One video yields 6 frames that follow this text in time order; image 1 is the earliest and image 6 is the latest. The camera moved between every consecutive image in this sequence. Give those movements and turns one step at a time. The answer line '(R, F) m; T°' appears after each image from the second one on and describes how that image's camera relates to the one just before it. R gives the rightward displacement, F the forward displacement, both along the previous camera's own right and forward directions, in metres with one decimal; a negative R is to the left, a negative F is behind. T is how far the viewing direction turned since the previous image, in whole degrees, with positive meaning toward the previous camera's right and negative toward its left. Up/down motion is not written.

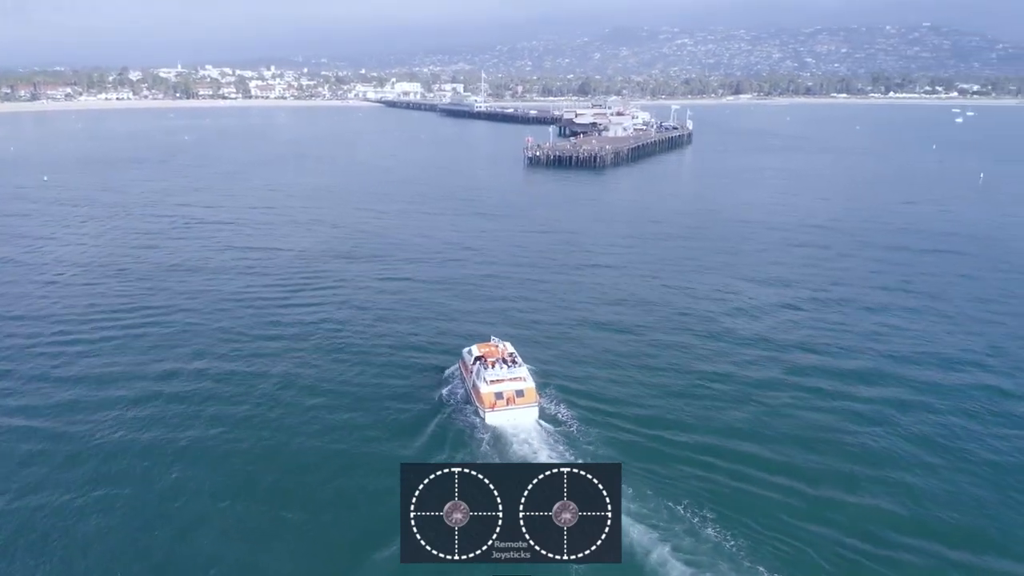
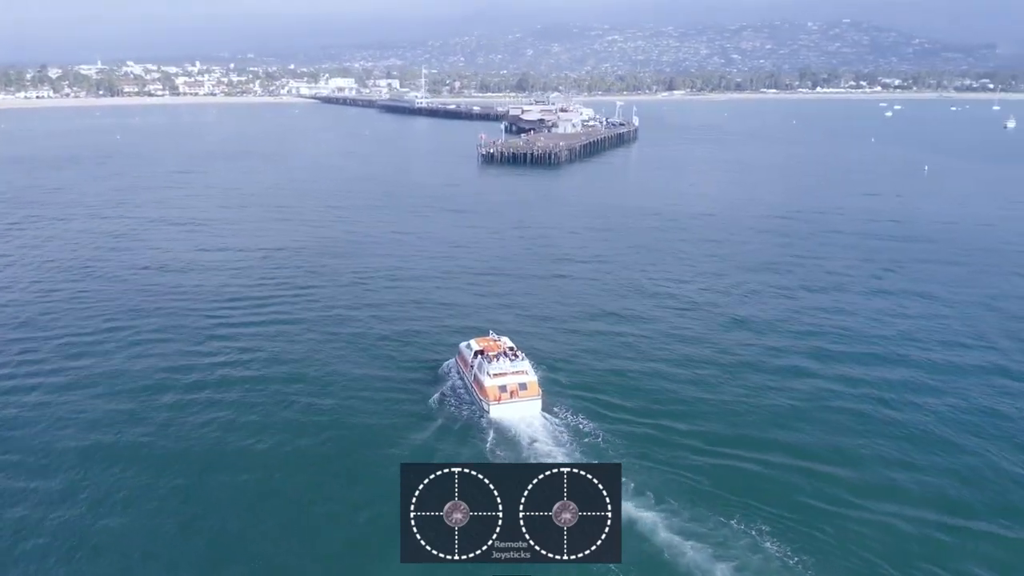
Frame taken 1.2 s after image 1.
(-3.8, +0.3) m; +5°
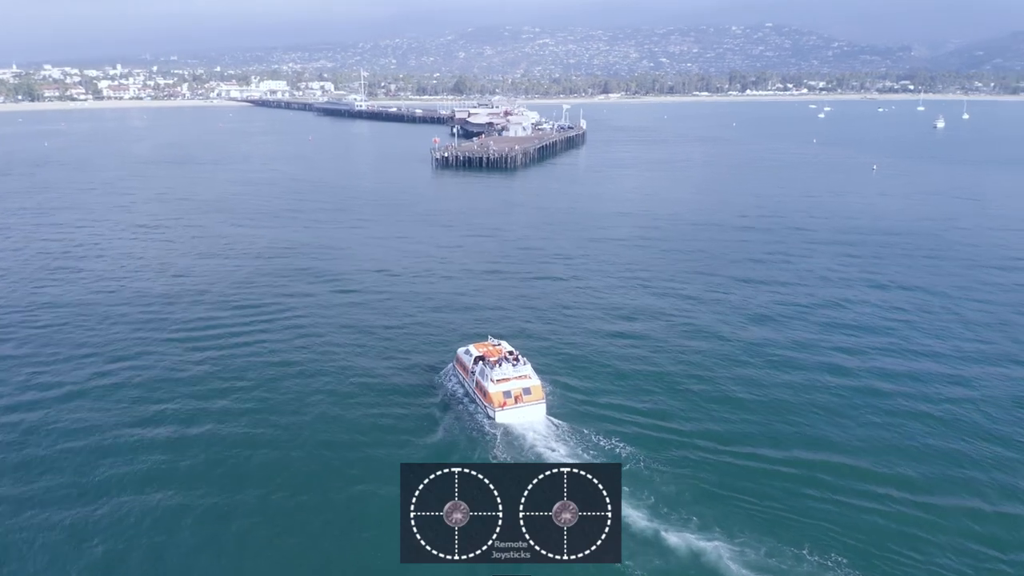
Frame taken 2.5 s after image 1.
(-4.0, +0.5) m; +5°
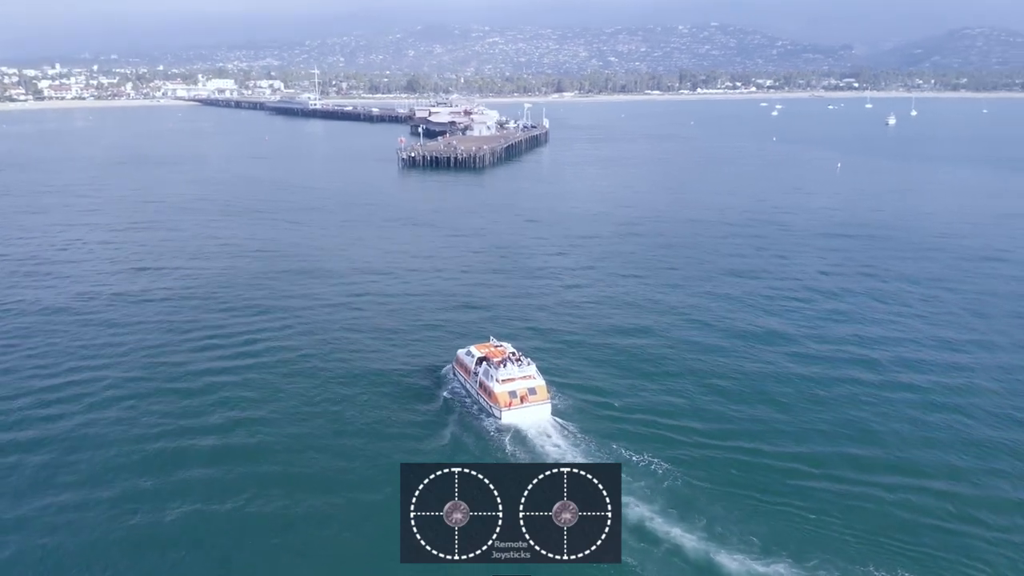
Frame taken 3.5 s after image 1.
(-3.1, +0.5) m; +3°
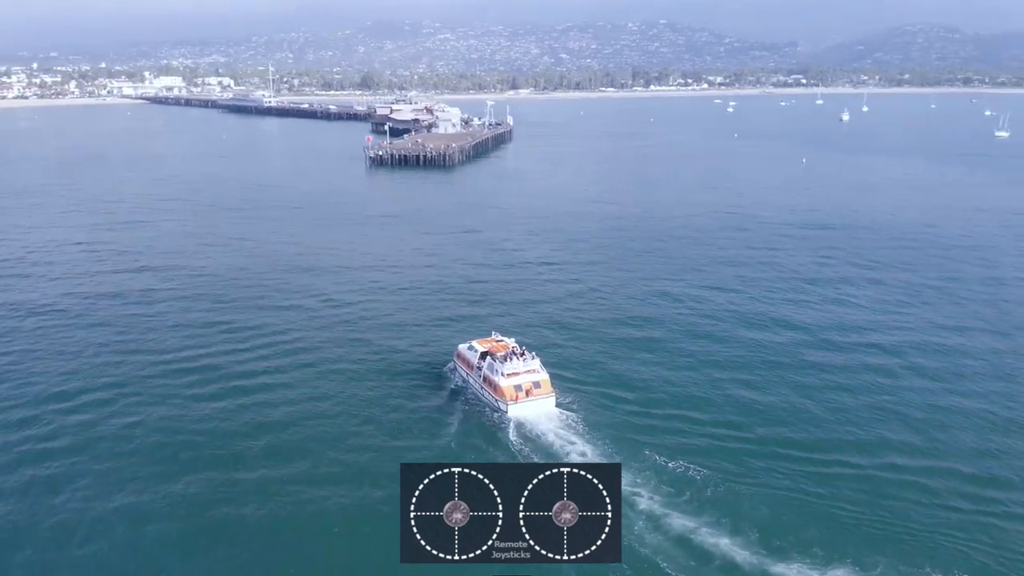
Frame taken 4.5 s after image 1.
(-3.0, +0.4) m; +3°
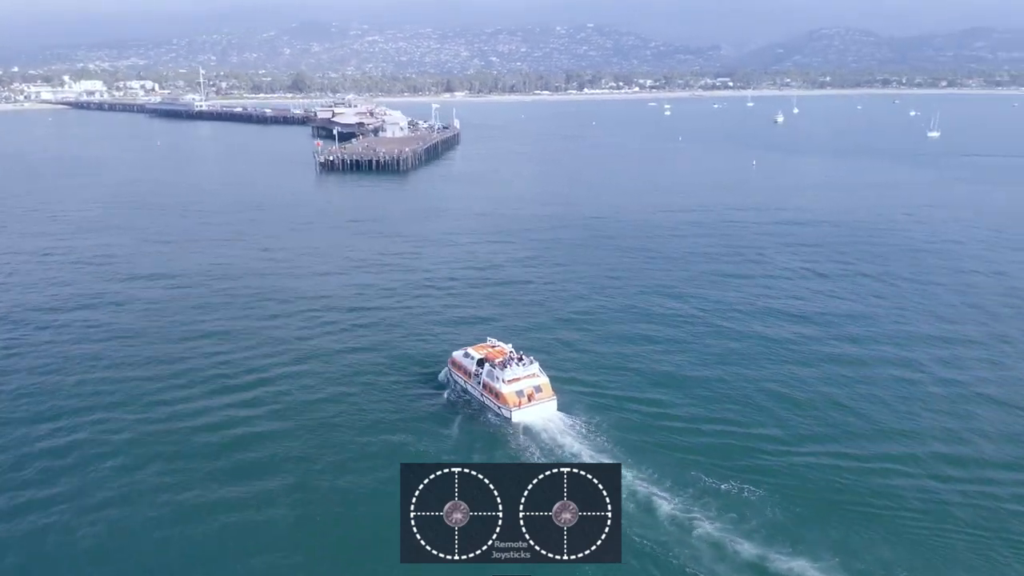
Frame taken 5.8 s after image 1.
(-4.1, +0.8) m; +5°
